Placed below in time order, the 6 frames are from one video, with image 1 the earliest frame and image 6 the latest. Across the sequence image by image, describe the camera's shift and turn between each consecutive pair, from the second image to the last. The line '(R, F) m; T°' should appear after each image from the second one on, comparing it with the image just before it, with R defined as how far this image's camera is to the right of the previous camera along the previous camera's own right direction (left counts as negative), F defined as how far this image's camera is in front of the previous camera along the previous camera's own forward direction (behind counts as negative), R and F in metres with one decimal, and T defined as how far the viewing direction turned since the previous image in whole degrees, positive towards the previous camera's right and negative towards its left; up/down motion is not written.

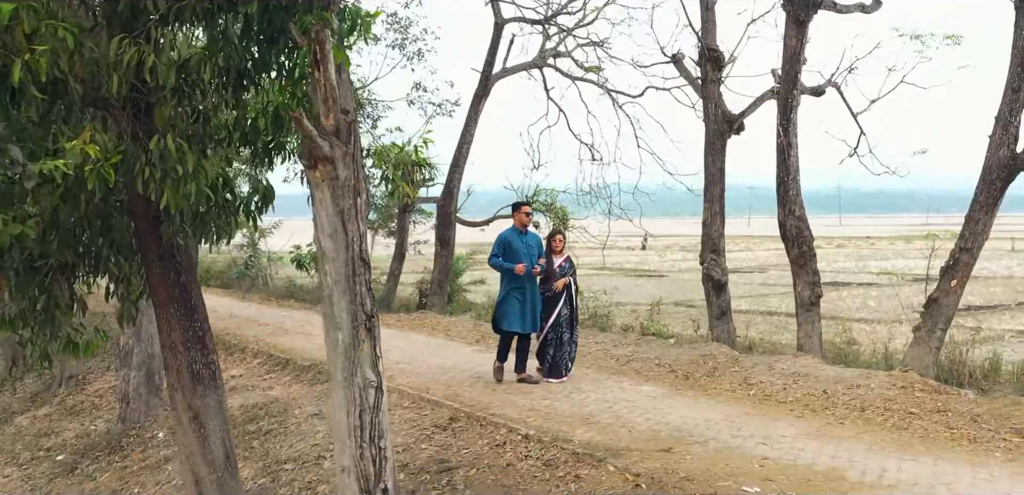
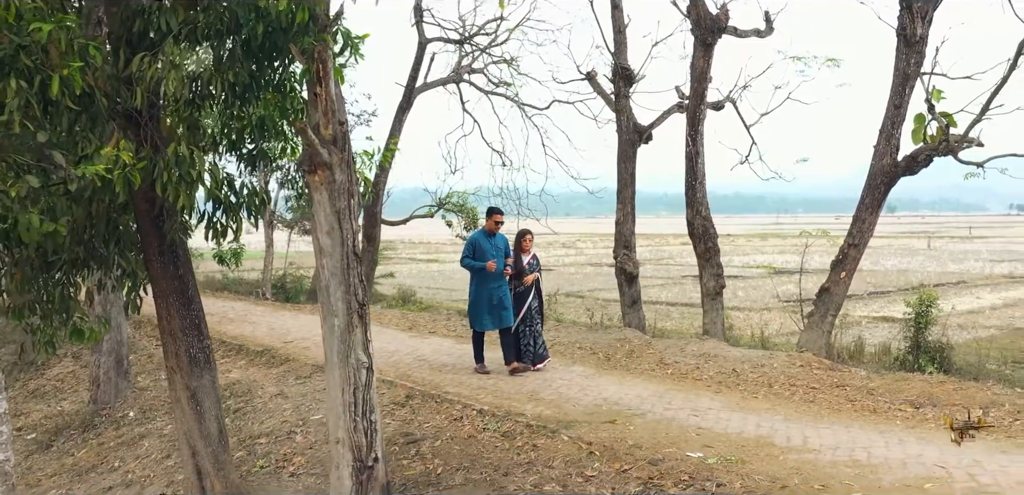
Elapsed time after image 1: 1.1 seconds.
(-0.7, -0.5) m; +8°
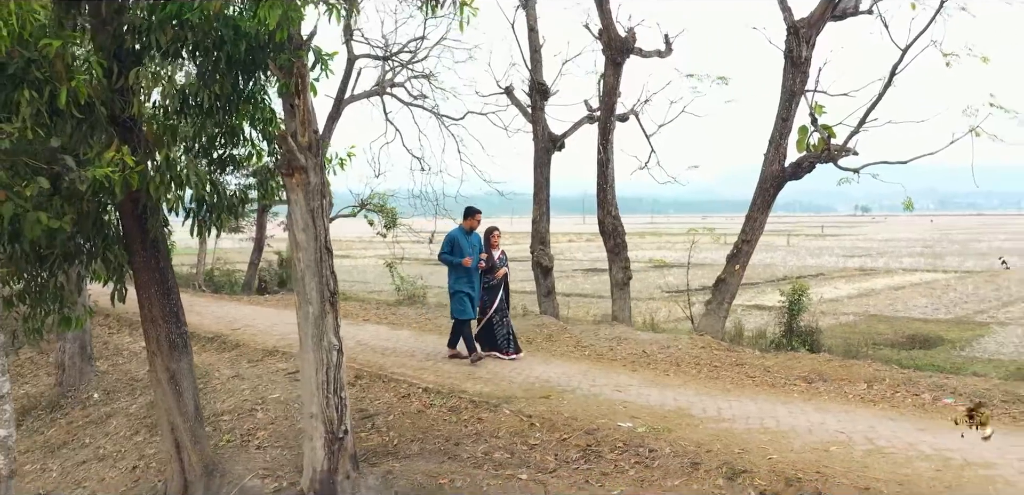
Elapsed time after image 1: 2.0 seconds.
(-0.5, -0.6) m; +8°
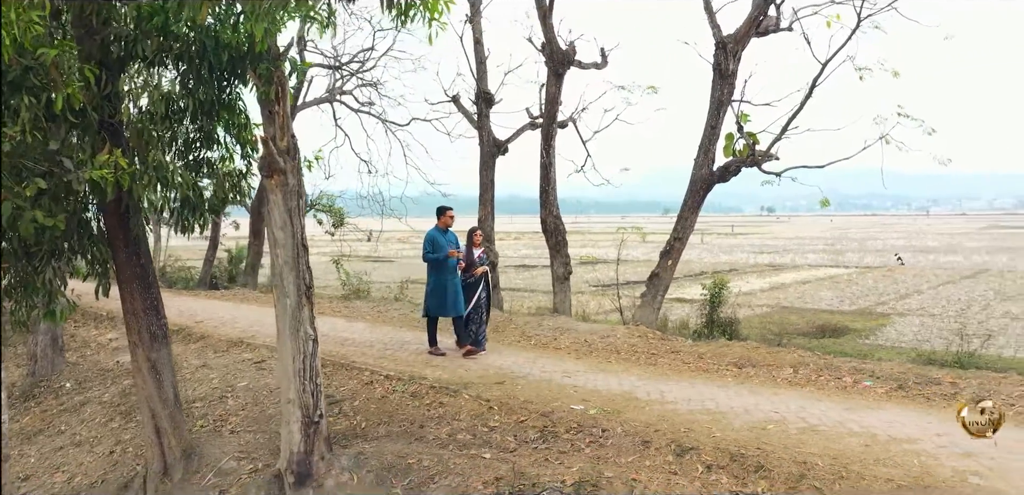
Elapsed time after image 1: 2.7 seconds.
(-0.3, -0.5) m; +5°
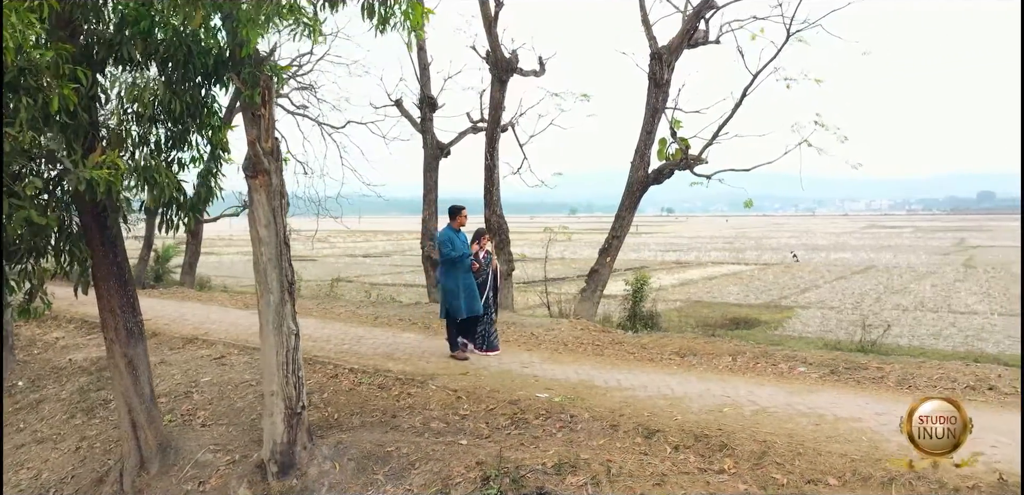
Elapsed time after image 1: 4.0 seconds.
(-0.5, -0.3) m; +6°
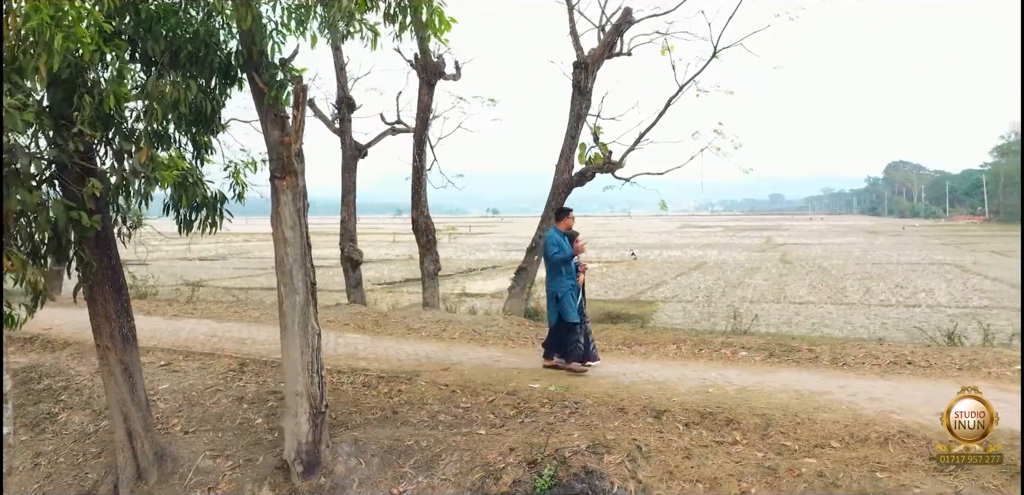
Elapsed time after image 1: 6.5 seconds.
(-1.4, -0.3) m; +11°
